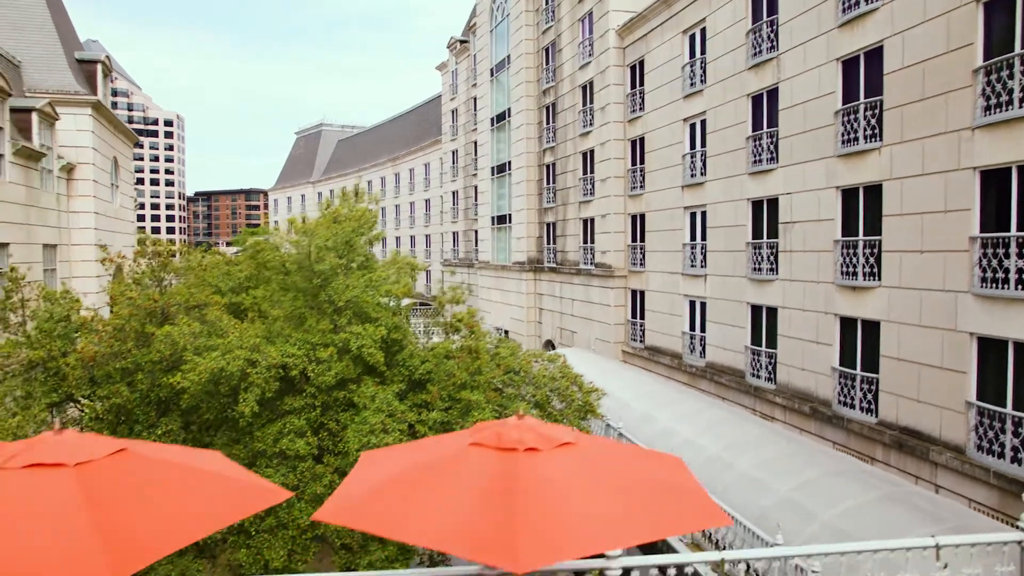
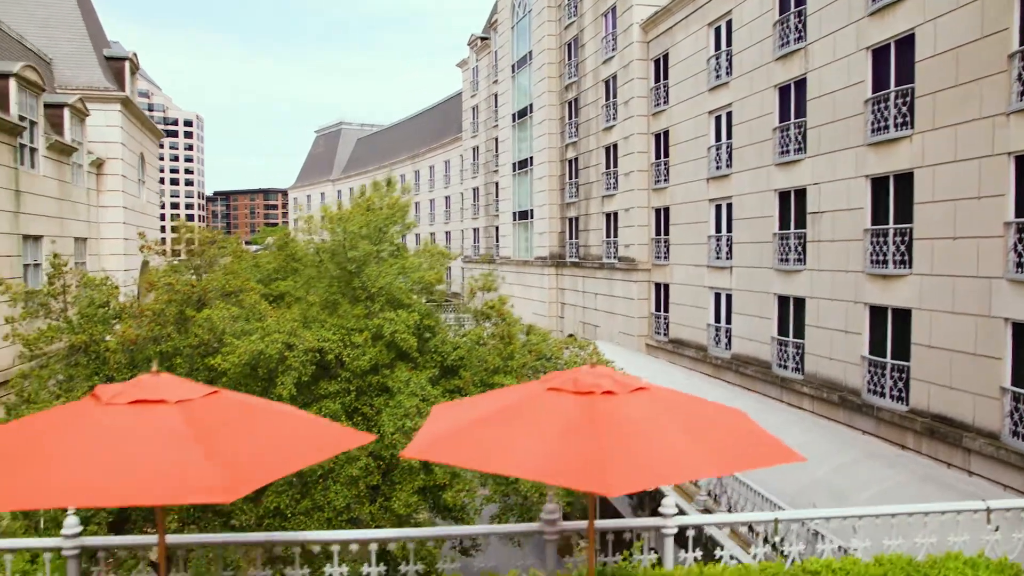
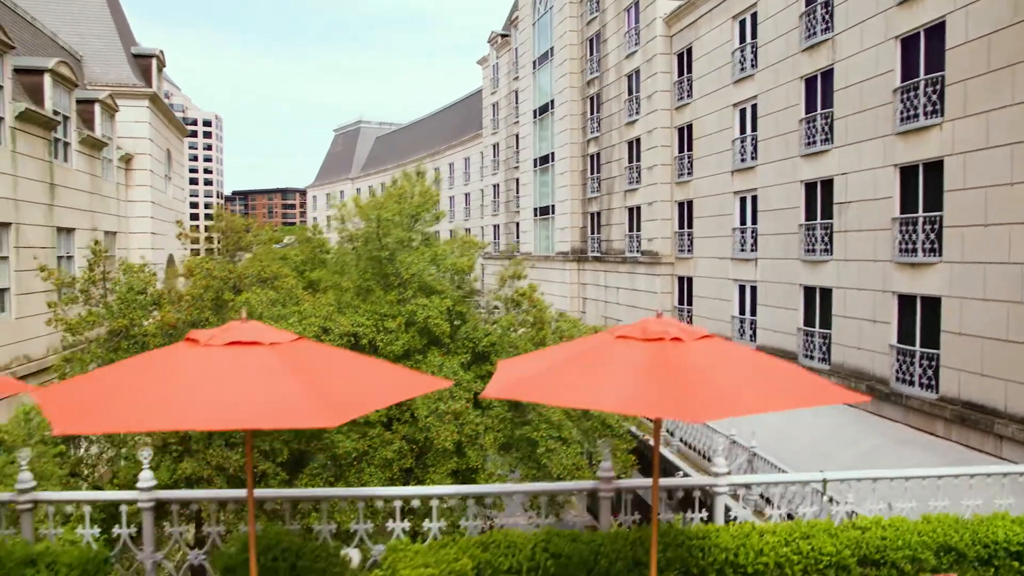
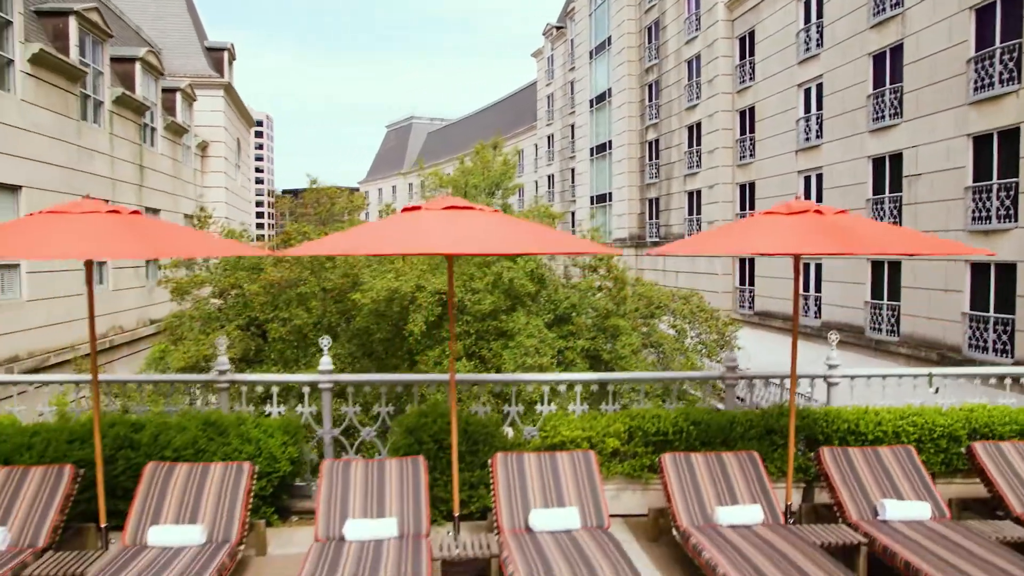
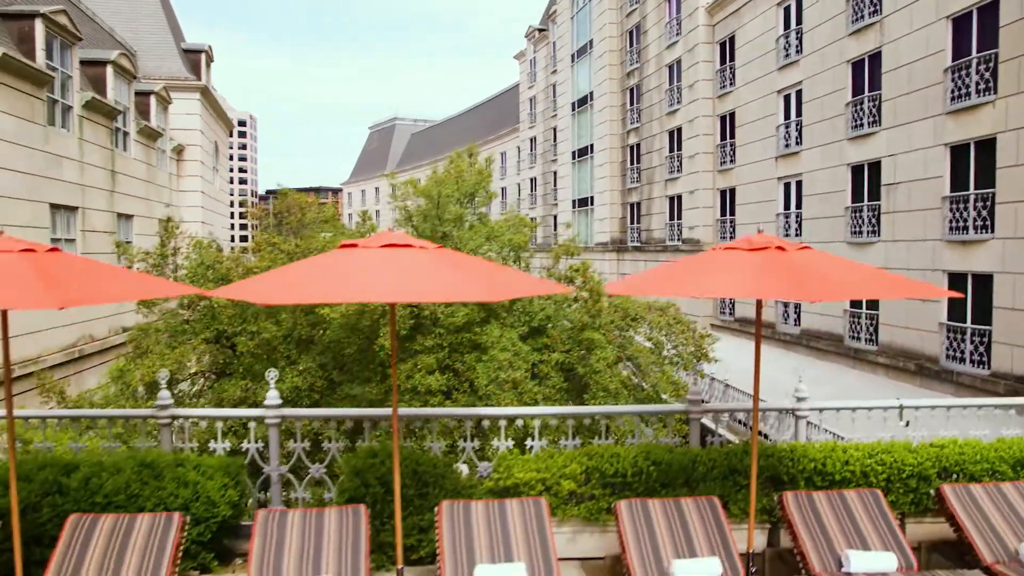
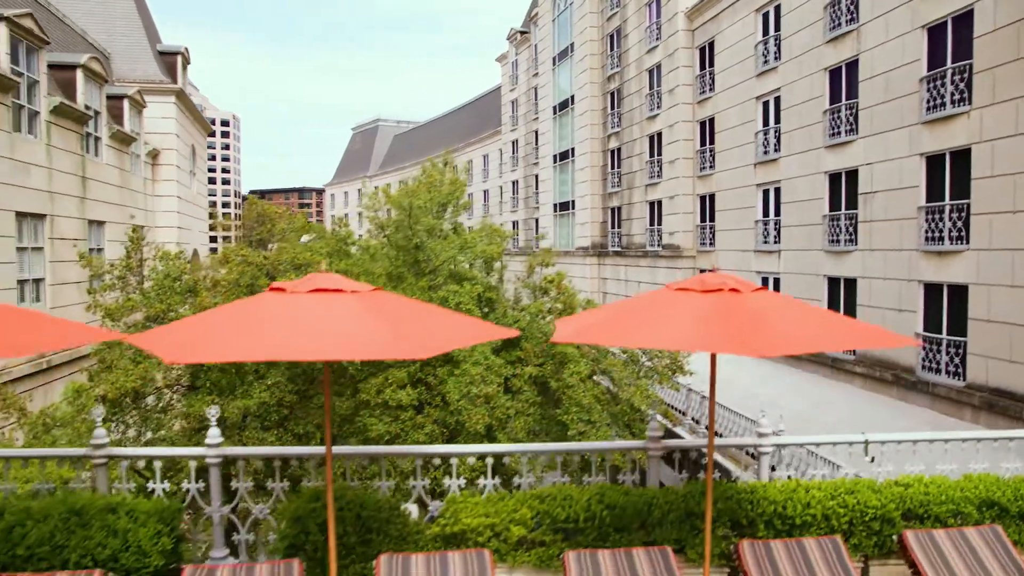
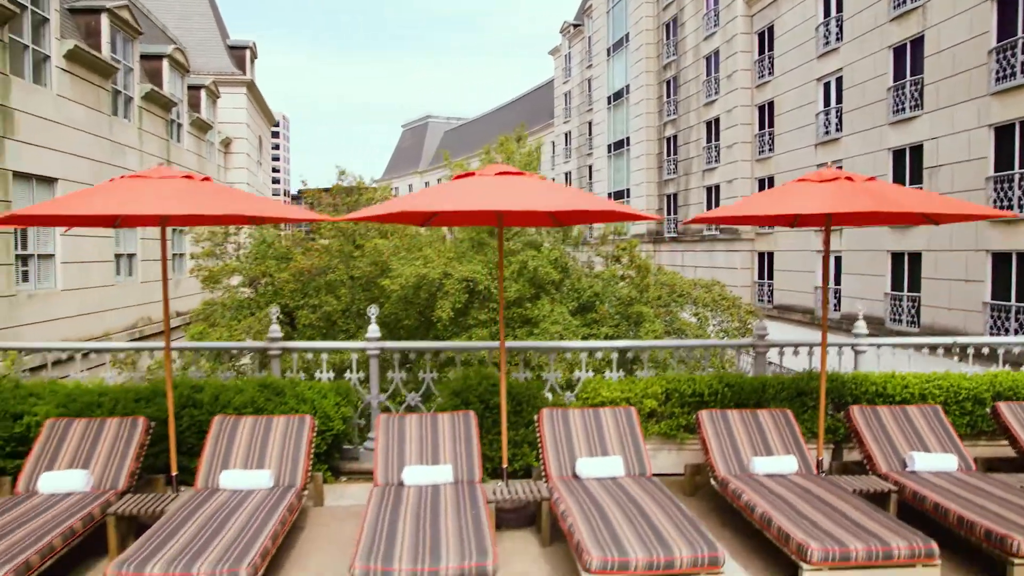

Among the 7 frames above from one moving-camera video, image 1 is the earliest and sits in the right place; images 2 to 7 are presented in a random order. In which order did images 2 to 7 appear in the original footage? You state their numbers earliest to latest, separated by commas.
2, 3, 6, 5, 4, 7
